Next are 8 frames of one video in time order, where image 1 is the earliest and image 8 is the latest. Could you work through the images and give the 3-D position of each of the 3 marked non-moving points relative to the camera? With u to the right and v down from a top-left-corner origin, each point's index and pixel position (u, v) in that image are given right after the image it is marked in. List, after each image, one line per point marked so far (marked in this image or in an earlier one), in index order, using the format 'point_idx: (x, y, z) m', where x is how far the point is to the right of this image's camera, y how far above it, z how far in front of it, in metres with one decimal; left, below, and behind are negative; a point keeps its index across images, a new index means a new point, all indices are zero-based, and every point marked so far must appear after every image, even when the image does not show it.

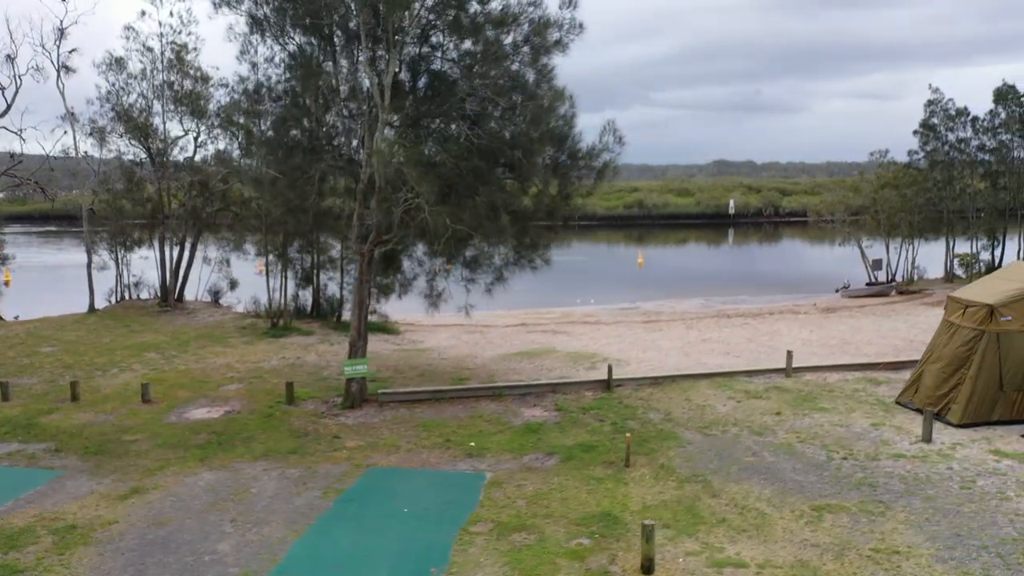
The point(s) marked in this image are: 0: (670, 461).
0: (+2.6, -2.9, +12.7) m
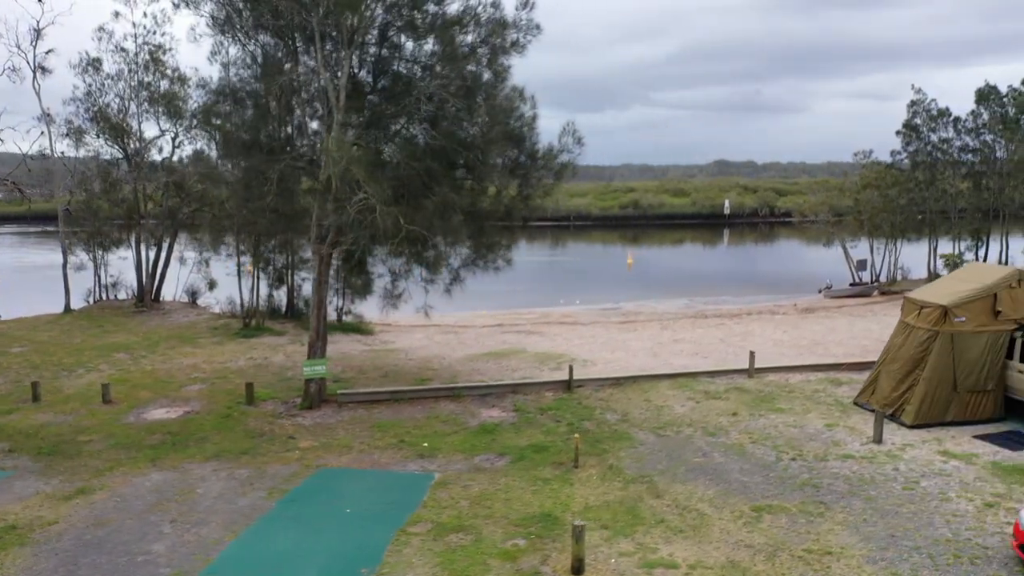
0: (+1.8, -2.9, +12.7) m
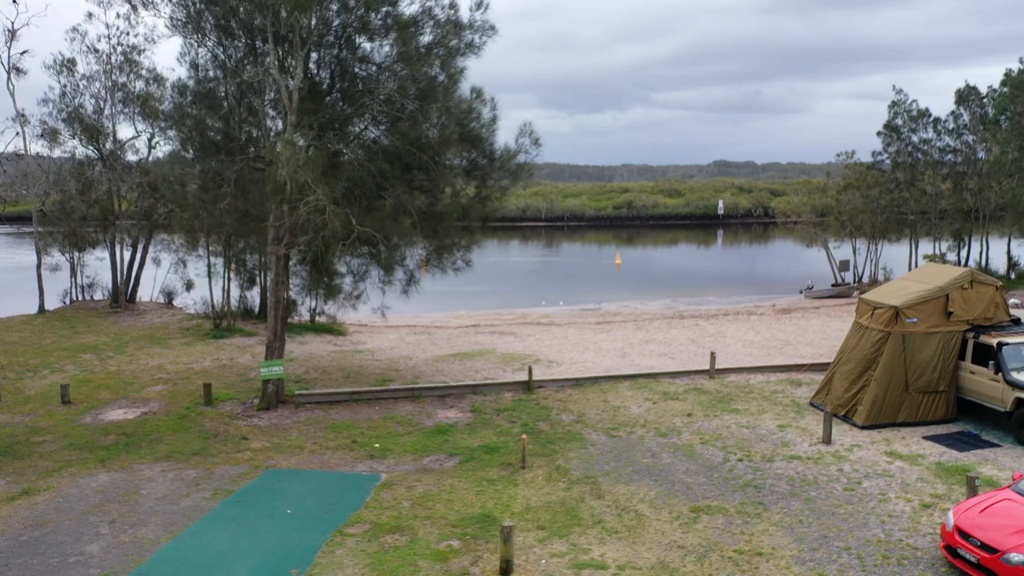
0: (+0.9, -2.9, +12.7) m
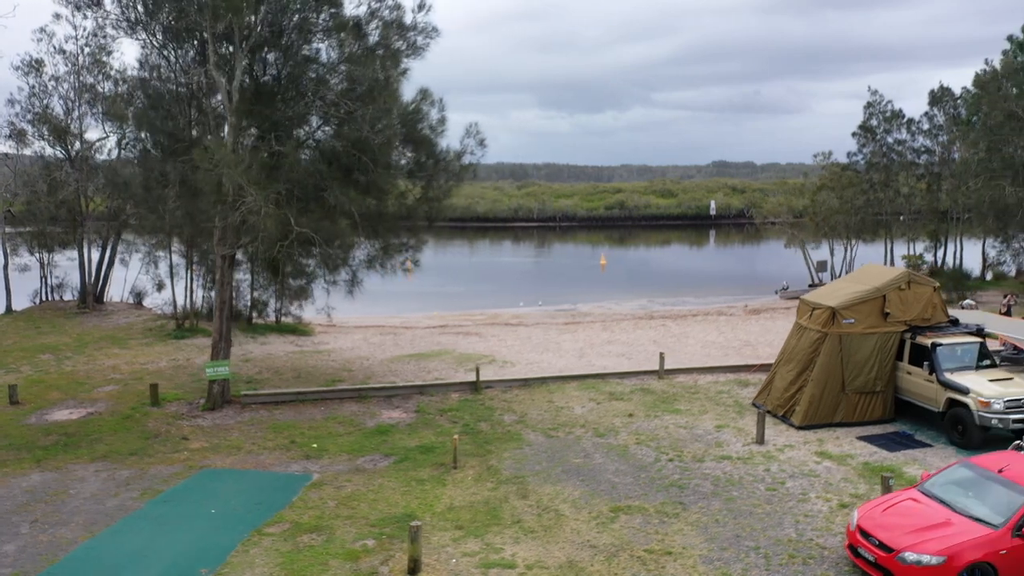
0: (-0.2, -2.9, +12.8) m
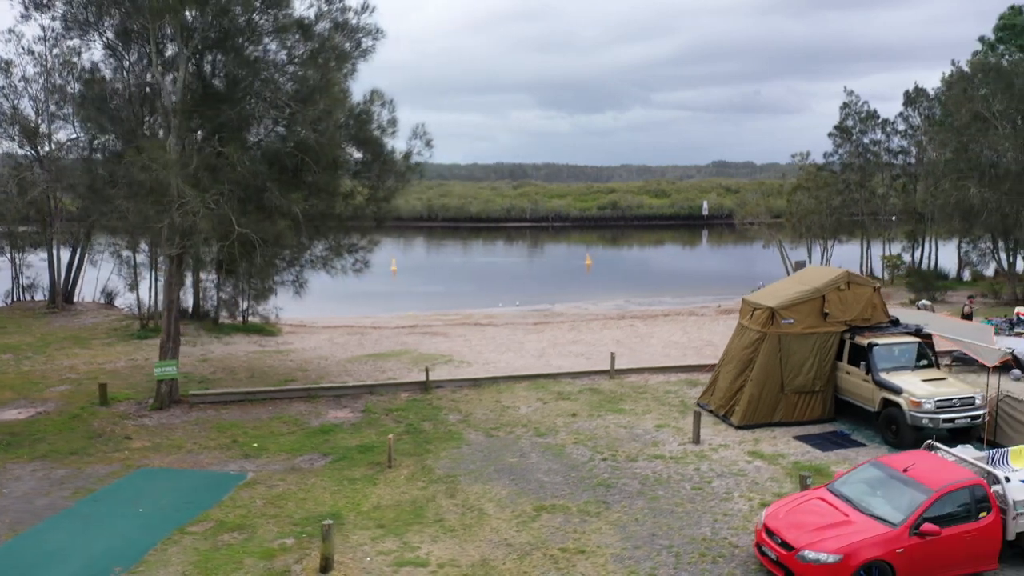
0: (-1.3, -2.9, +12.8) m
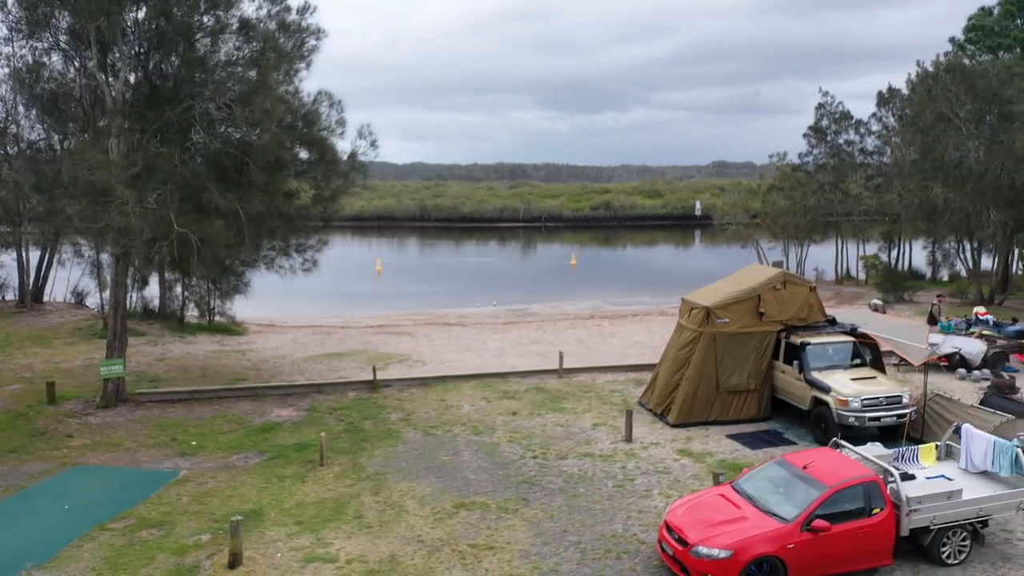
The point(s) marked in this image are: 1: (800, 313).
0: (-2.5, -2.9, +13.0) m
1: (+5.5, -0.5, +14.4) m
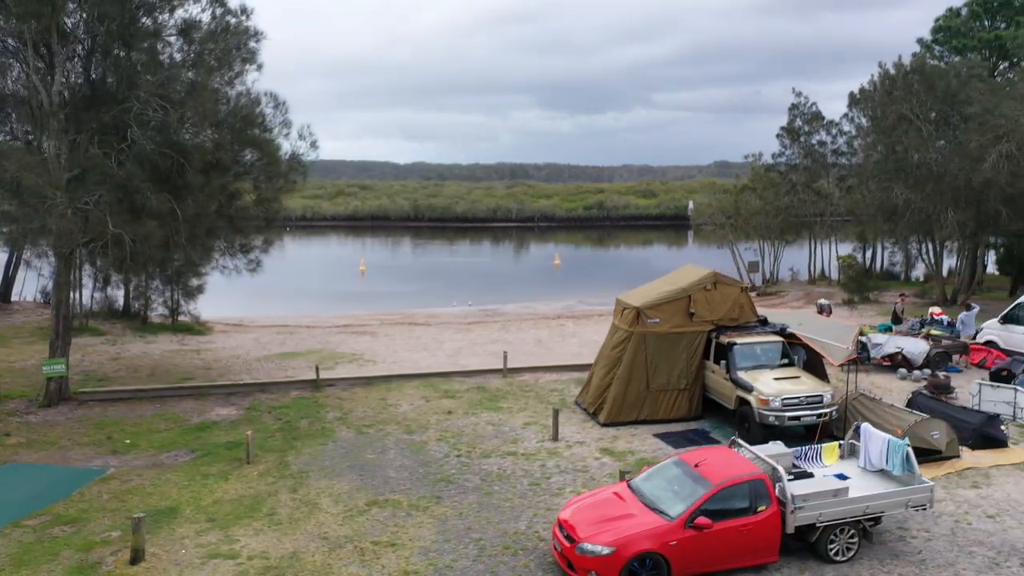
0: (-3.8, -2.9, +13.1) m
1: (+4.2, -0.5, +14.6) m
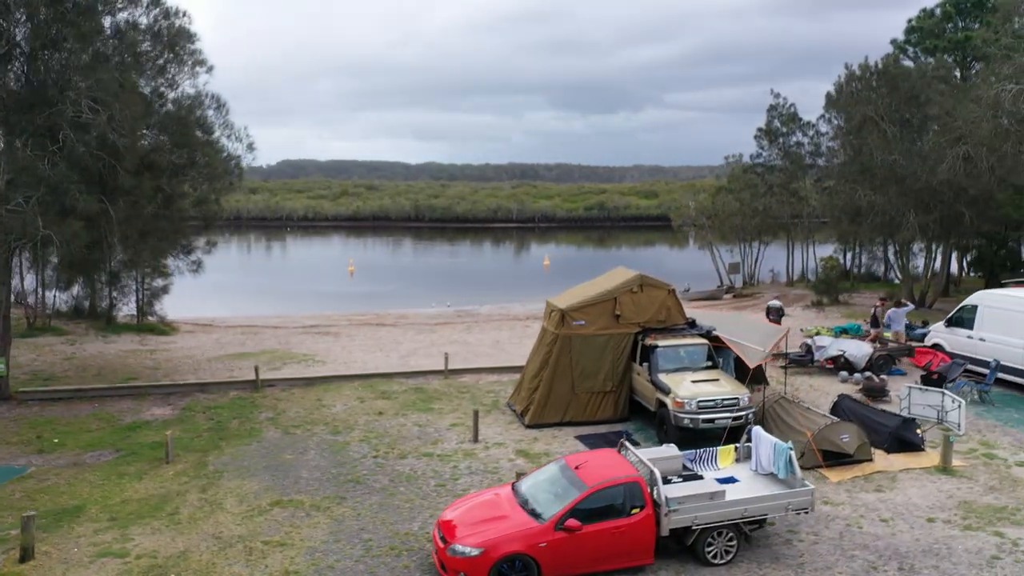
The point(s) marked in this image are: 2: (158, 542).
0: (-5.2, -3.0, +13.2) m
1: (+2.8, -0.5, +14.6) m
2: (-4.7, -3.4, +10.2) m
